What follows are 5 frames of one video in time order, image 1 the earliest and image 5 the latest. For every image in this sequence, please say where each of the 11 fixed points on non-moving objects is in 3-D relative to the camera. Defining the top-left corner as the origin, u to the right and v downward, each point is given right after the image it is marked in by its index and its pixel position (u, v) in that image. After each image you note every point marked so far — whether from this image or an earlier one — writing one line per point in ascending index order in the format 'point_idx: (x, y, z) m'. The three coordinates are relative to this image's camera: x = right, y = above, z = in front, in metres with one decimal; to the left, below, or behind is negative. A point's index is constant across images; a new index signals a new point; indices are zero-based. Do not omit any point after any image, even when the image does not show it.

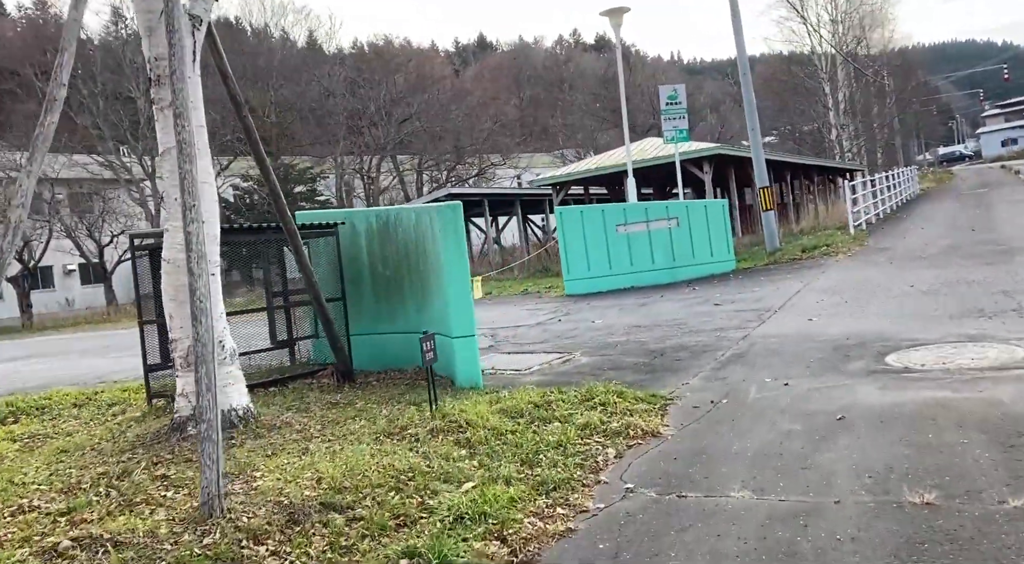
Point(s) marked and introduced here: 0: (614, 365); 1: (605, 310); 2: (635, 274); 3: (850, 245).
0: (+1.0, -0.8, +9.3) m
1: (+1.4, -0.4, +14.4) m
2: (+2.3, +0.1, +17.5) m
3: (+6.5, +0.7, +18.1) m
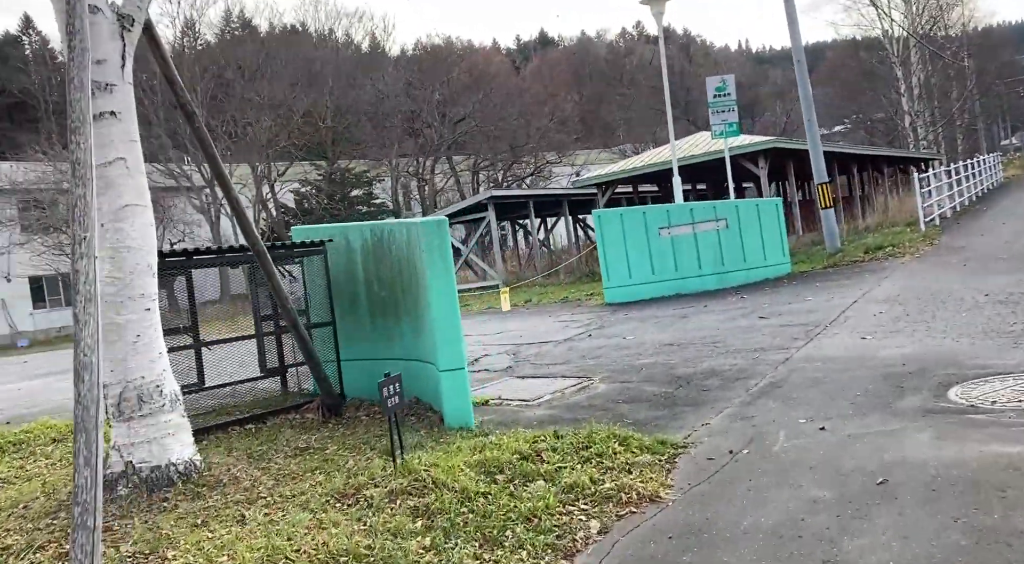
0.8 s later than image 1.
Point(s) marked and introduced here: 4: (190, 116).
0: (+1.0, -1.0, +8.2) m
1: (+1.8, -0.5, +13.2) m
2: (+2.9, 0.0, +16.2) m
3: (+7.2, +0.7, +16.6) m
4: (-2.4, +1.2, +7.0) m
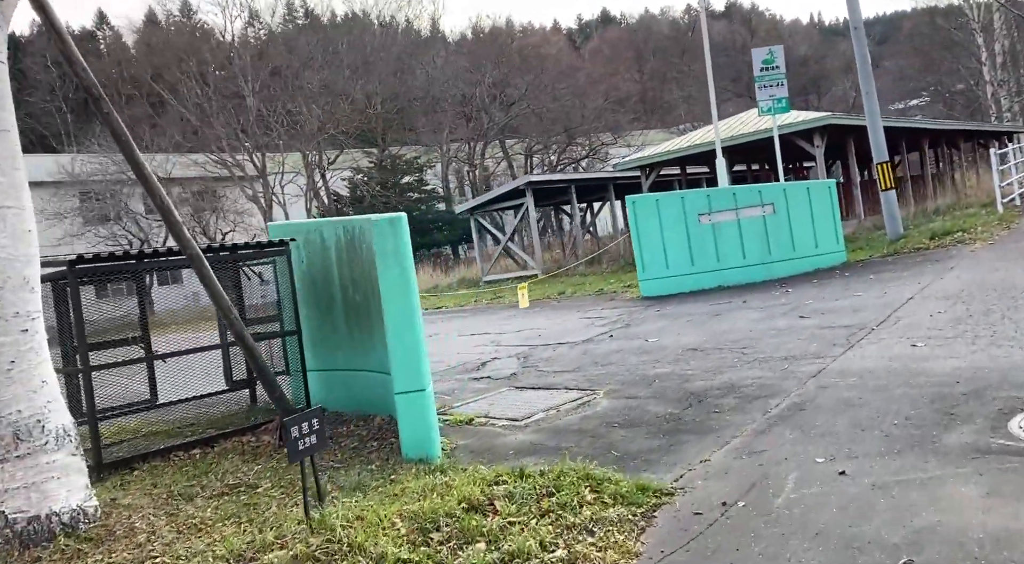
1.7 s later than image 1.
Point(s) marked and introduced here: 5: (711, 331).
0: (+0.9, -1.0, +7.1) m
1: (+2.0, -0.4, +12.0) m
2: (+3.4, +0.2, +14.9) m
3: (+7.6, +0.8, +14.9) m
4: (-2.6, +1.2, +6.0) m
5: (+2.2, -0.5, +10.5) m
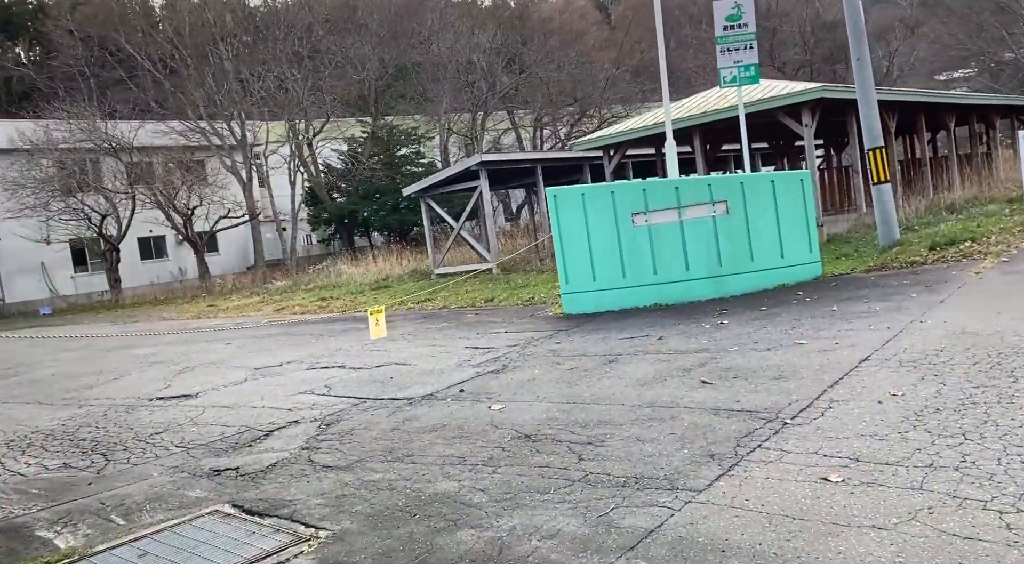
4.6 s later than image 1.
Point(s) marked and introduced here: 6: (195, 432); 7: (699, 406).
0: (-1.0, -1.5, +3.9) m
1: (+0.4, -0.7, +8.8) m
2: (+1.8, -0.1, +11.6) m
3: (+6.1, +0.6, +11.4) m
4: (-4.6, +0.7, +2.9) m
5: (+0.5, -0.9, +7.2) m
6: (-2.8, -1.3, +8.2) m
7: (+1.3, -0.9, +6.4) m
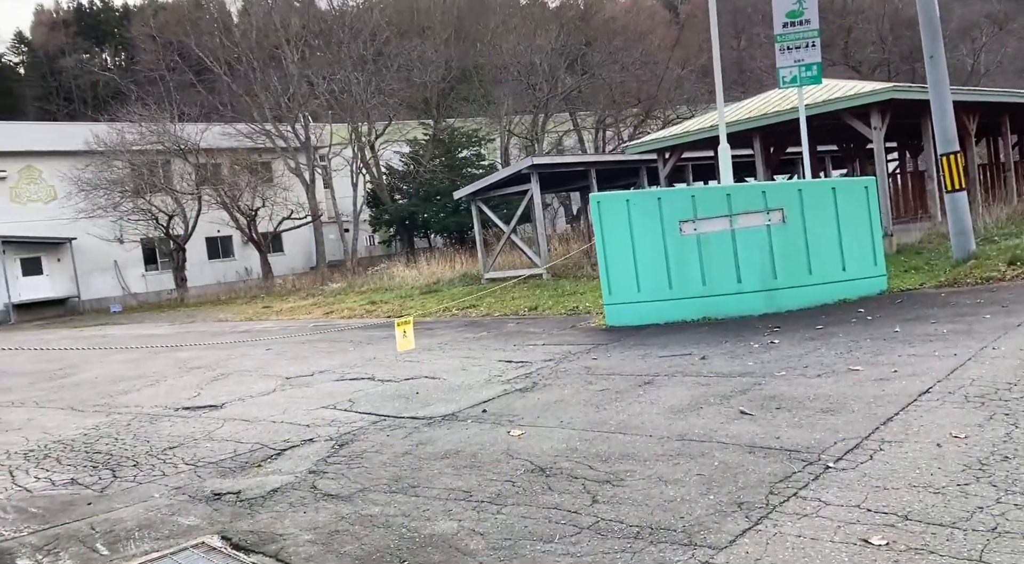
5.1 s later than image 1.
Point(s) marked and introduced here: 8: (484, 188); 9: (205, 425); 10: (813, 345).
0: (-1.1, -1.6, +3.4) m
1: (+0.6, -0.9, +8.2) m
2: (+2.3, -0.2, +10.9) m
3: (+6.6, +0.4, +10.4) m
4: (-4.7, +0.7, +2.7) m
5: (+0.6, -1.0, +6.7) m
6: (-2.5, -1.4, +7.9) m
7: (+1.4, -1.0, +5.7) m
8: (-0.6, +2.0, +19.9) m
9: (-2.9, -1.4, +8.8) m
10: (+2.7, -0.6, +8.3) m
